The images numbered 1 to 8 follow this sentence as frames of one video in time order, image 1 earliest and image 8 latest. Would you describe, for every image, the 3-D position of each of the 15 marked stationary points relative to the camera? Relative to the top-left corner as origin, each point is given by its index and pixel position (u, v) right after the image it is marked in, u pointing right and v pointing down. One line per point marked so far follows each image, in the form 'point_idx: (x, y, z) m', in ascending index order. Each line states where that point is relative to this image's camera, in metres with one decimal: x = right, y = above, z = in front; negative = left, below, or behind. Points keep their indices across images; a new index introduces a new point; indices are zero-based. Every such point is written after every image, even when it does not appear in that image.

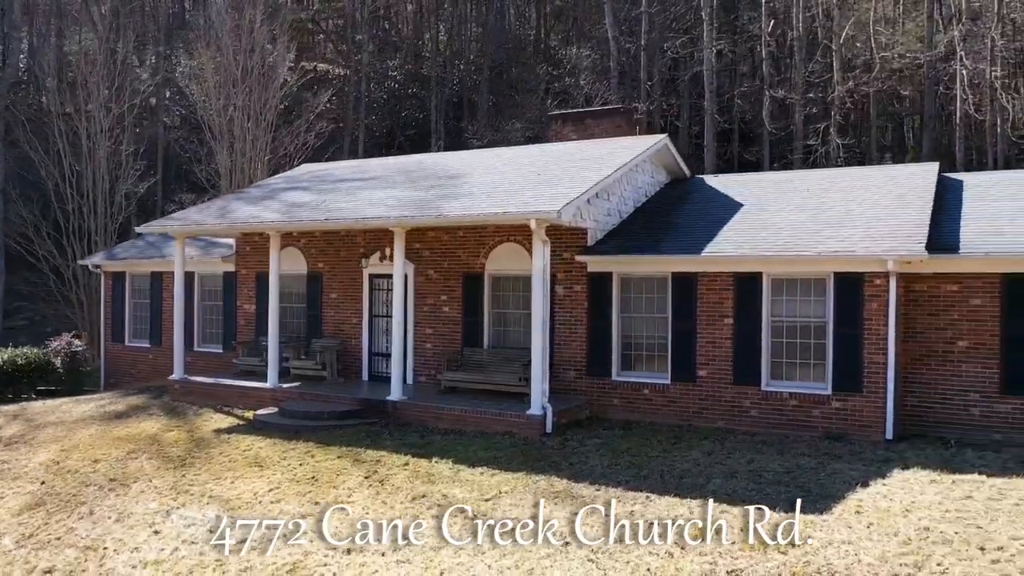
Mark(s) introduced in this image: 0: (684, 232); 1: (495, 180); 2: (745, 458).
0: (+2.4, +0.8, +12.5) m
1: (-0.2, +1.6, +12.8) m
2: (+2.6, -1.9, +10.0) m
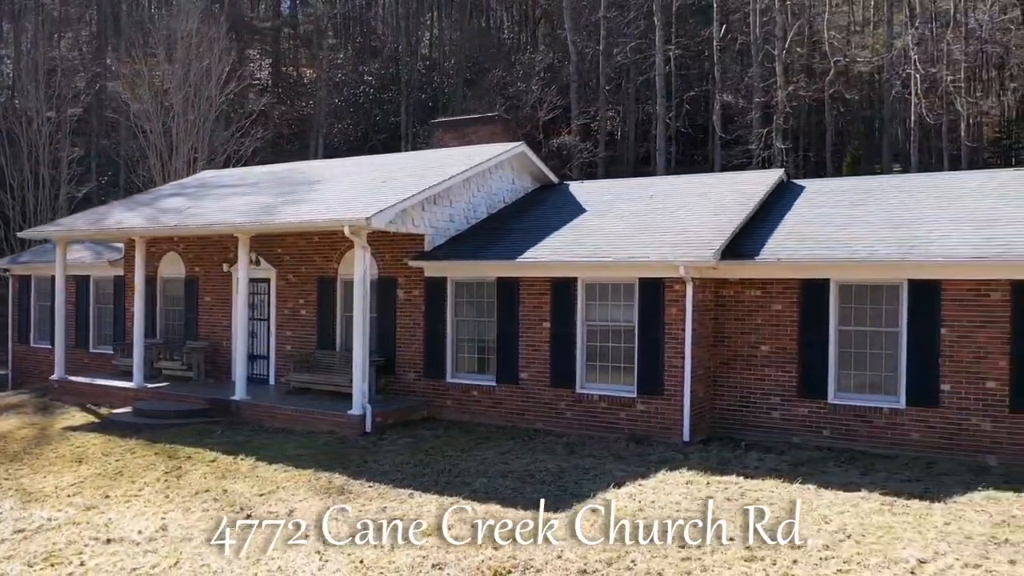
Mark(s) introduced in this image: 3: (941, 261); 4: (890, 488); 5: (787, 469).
0: (+0.1, +0.7, +12.8) m
1: (-2.5, +1.5, +13.3) m
2: (+0.2, -2.0, +10.4) m
3: (+4.8, +0.3, +9.9) m
4: (+3.8, -2.1, +9.0) m
5: (+3.0, -2.0, +9.9) m
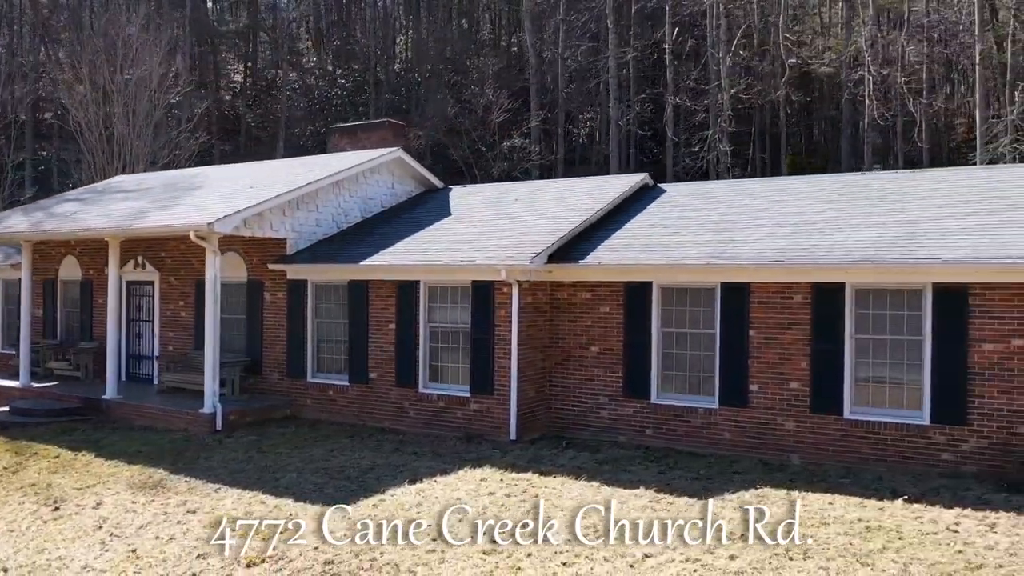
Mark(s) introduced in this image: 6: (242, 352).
0: (-2.0, +0.7, +13.2) m
1: (-4.6, +1.5, +13.7) m
2: (-1.9, -2.0, +10.7) m
3: (+2.7, +0.3, +10.2) m
4: (+1.6, -2.1, +9.3) m
5: (+0.9, -2.0, +10.1) m
6: (-4.2, -1.0, +13.8) m
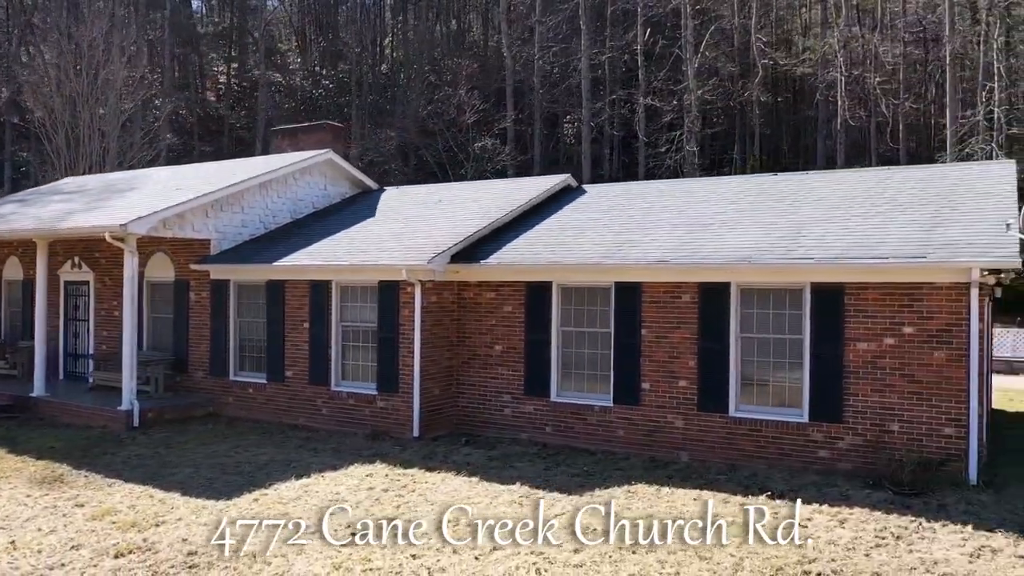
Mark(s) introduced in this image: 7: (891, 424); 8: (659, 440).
0: (-3.2, +0.7, +13.4) m
1: (-5.8, +1.5, +14.0) m
2: (-3.2, -2.0, +11.0) m
3: (+1.4, +0.3, +10.3) m
4: (+0.3, -2.1, +9.5) m
5: (-0.4, -2.0, +10.3) m
6: (-5.4, -1.0, +14.1) m
7: (+4.0, -1.4, +9.2) m
8: (+1.7, -1.8, +10.6) m
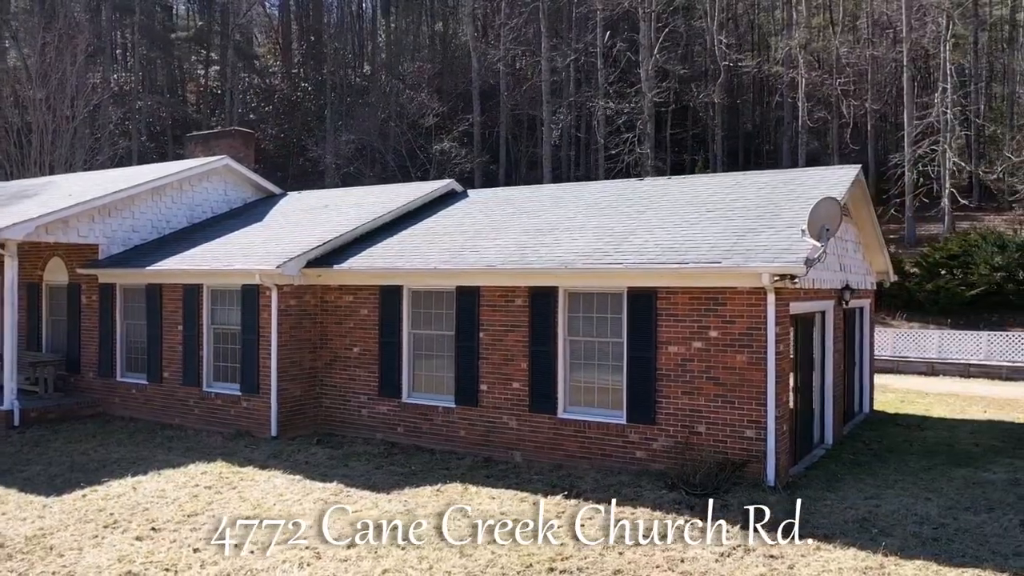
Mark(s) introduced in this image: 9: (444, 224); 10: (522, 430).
0: (-5.1, +0.6, +13.8) m
1: (-7.6, +1.4, +14.4) m
2: (-5.1, -2.1, +11.3) m
3: (-0.5, +0.2, +10.6) m
4: (-1.6, -2.1, +9.8) m
5: (-2.3, -2.1, +10.7) m
6: (-7.3, -1.0, +14.5) m
7: (+2.0, -1.5, +9.4) m
8: (-0.2, -1.9, +10.8) m
9: (-1.0, +0.9, +12.7) m
10: (+0.1, -1.7, +10.6) m
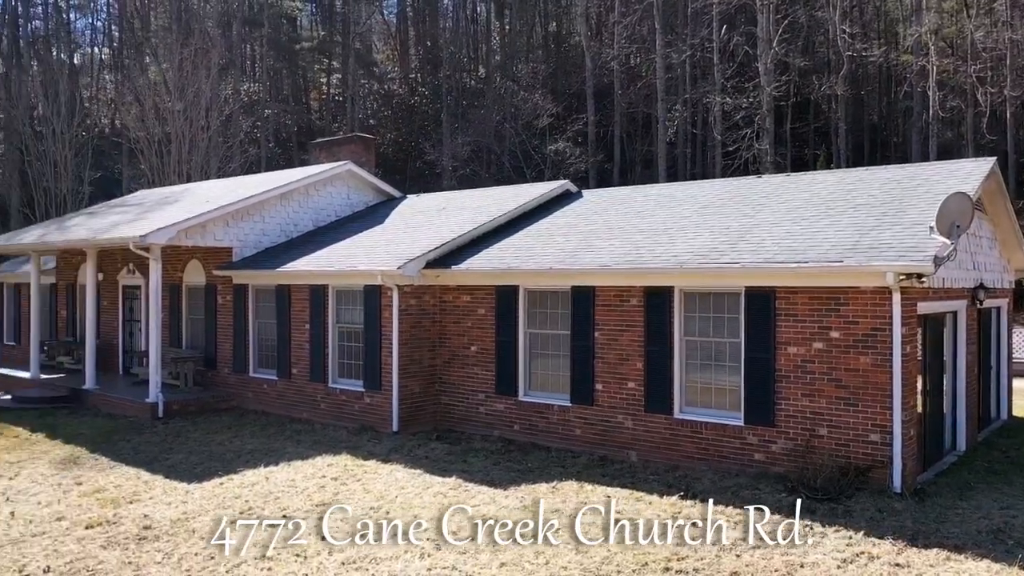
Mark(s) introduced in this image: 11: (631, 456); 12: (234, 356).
0: (-3.2, +0.6, +14.4) m
1: (-5.7, +1.4, +15.4) m
2: (-3.6, -2.1, +12.0) m
3: (+0.8, +0.2, +10.7) m
4: (-0.3, -2.1, +10.0) m
5: (-0.9, -2.1, +11.0) m
6: (-5.3, -1.1, +15.4) m
7: (+3.2, -1.5, +9.2) m
8: (+1.2, -1.9, +10.9) m
9: (+0.7, +0.9, +12.8) m
10: (+1.5, -1.7, +10.7) m
11: (+1.4, -2.0, +10.7) m
12: (-4.6, -1.1, +14.7) m
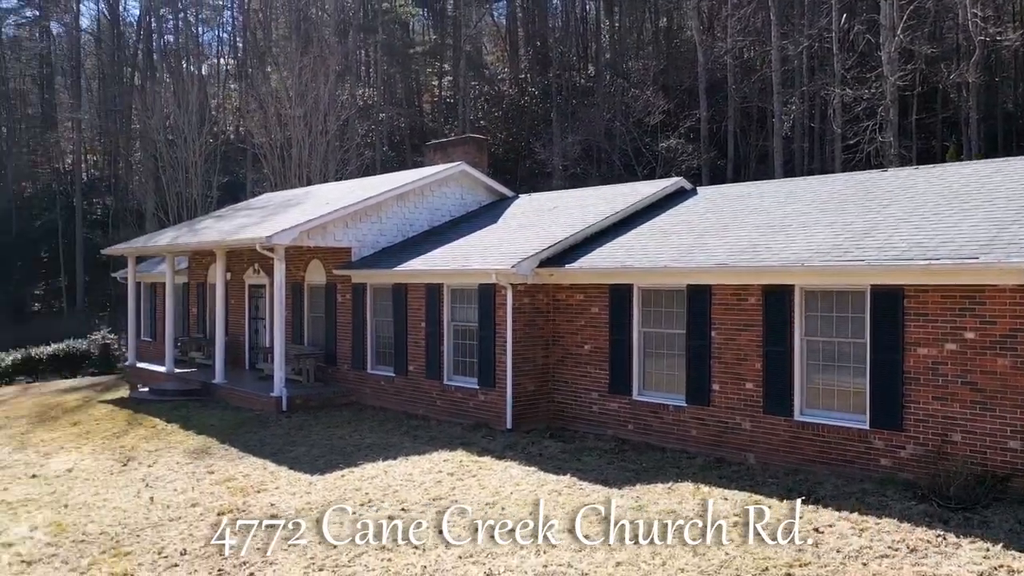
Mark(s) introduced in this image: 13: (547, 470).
0: (-1.4, +0.7, +14.7) m
1: (-3.8, +1.4, +15.9) m
2: (-2.0, -2.1, +12.4) m
3: (+2.2, +0.2, +10.5) m
4: (+1.0, -2.1, +10.0) m
5: (+0.5, -2.1, +11.0) m
6: (-3.4, -1.0, +16.0) m
7: (+4.4, -1.4, +8.8) m
8: (+2.6, -1.8, +10.7) m
9: (+2.3, +0.9, +12.7) m
10: (+2.9, -1.7, +10.4) m
11: (+2.8, -2.0, +10.5) m
12: (-2.7, -1.1, +15.1) m
13: (+0.4, -2.1, +10.3) m
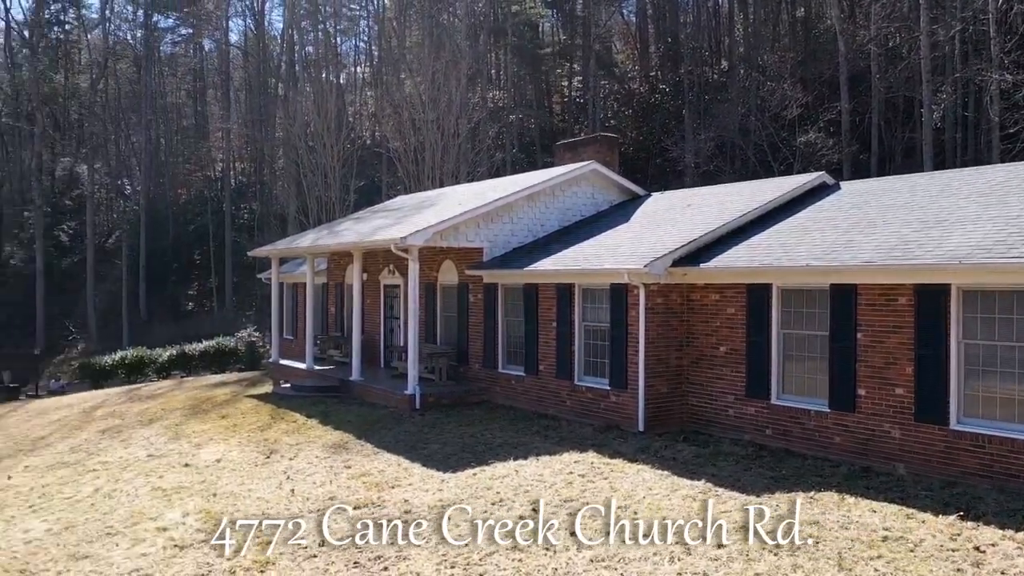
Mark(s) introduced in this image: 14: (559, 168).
0: (+0.7, +0.7, +14.6) m
1: (-1.4, +1.4, +16.2) m
2: (-0.2, -2.1, +12.4) m
3: (+3.7, +0.2, +10.0) m
4: (+2.4, -2.1, +9.7) m
5: (+2.1, -2.1, +10.7) m
6: (-1.0, -1.0, +16.2) m
7: (+5.6, -1.4, +7.9) m
8: (+4.1, -1.8, +10.1) m
9: (+4.1, +0.9, +12.1) m
10: (+4.3, -1.7, +9.8) m
11: (+4.3, -2.0, +9.8) m
12: (-0.5, -1.1, +15.2) m
13: (+1.9, -2.1, +10.0) m
14: (+0.9, +2.3, +16.7) m
